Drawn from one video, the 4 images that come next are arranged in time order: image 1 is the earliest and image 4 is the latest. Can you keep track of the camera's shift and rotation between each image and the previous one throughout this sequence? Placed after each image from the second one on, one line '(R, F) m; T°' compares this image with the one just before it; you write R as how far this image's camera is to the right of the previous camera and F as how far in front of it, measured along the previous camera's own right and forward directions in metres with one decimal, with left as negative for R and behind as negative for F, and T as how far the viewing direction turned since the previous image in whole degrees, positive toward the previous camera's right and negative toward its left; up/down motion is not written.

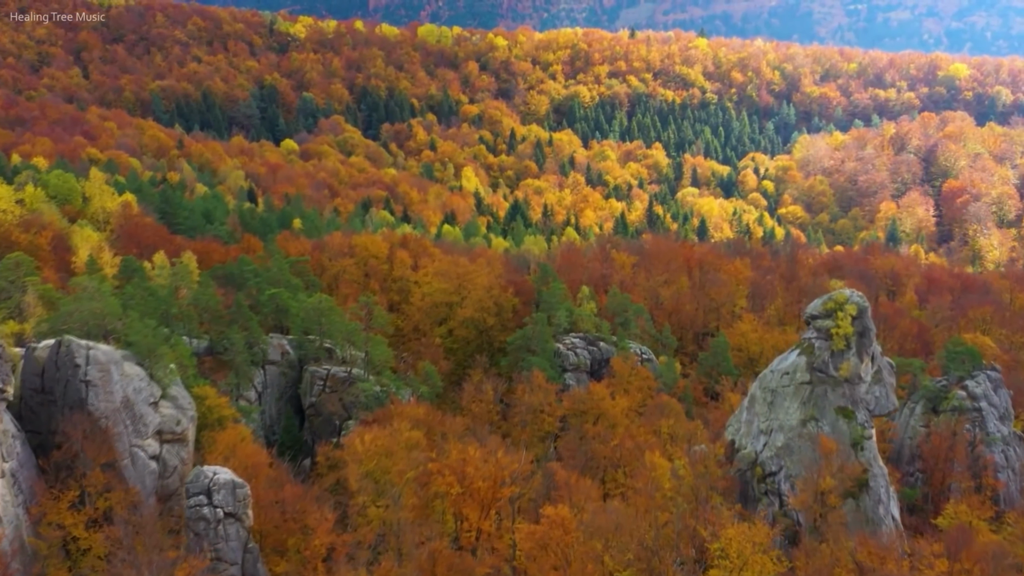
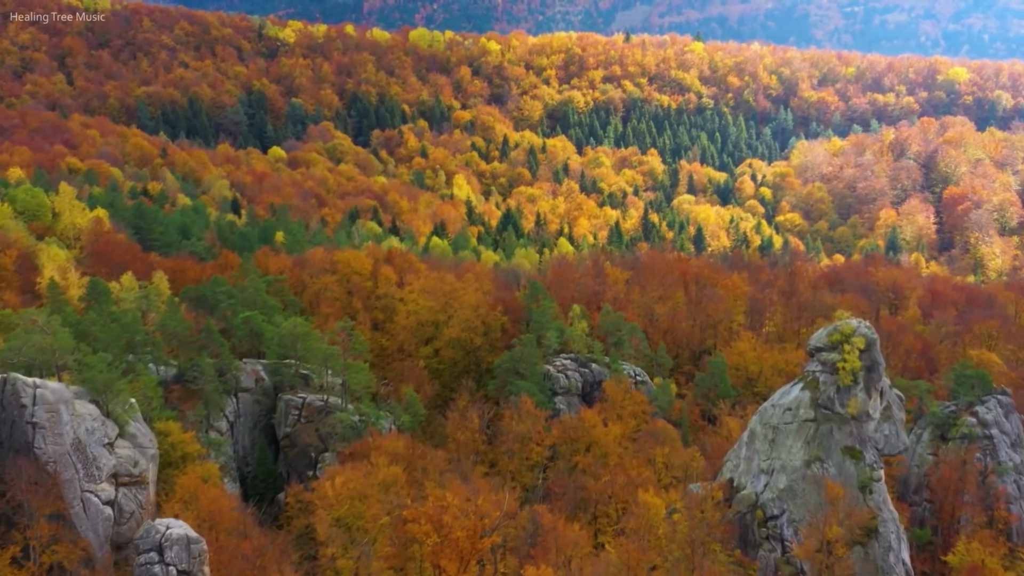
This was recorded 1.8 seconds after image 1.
(+0.8, +3.0) m; 0°
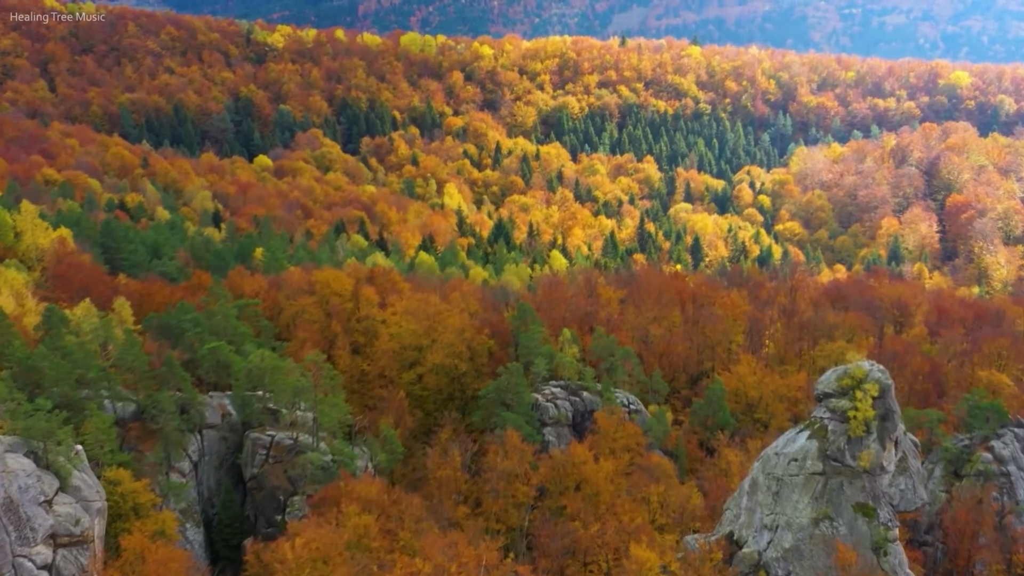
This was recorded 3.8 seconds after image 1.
(+1.0, +3.7) m; 0°
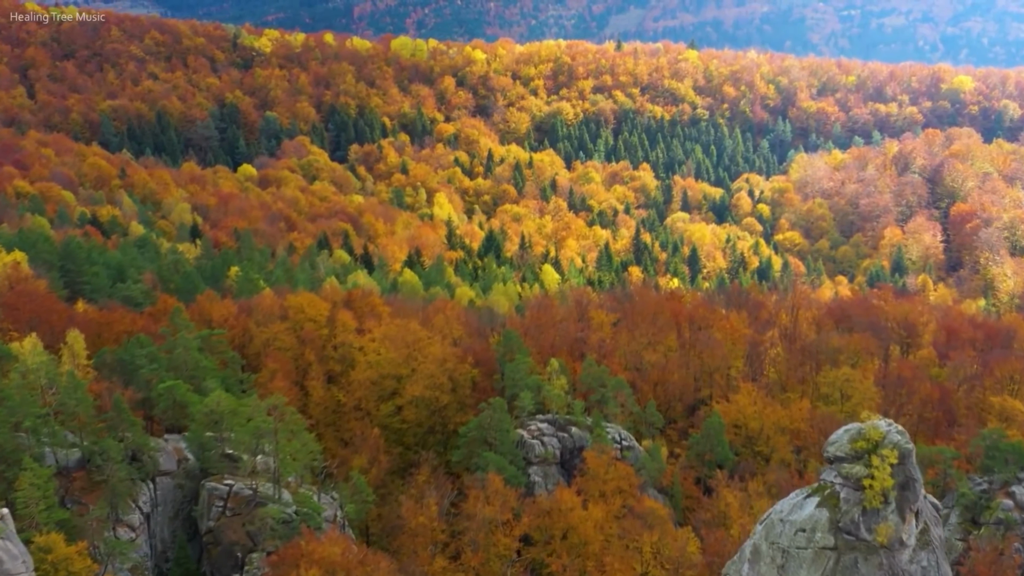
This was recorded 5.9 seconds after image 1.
(+1.2, +4.1) m; 0°
